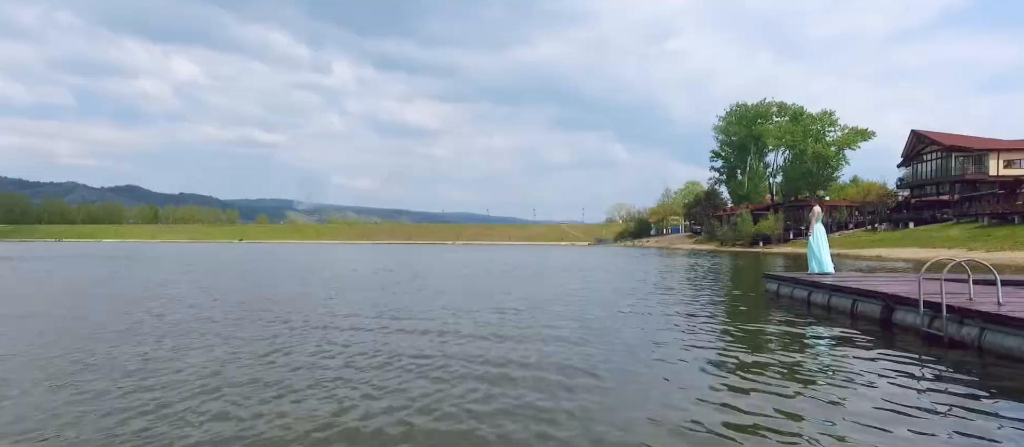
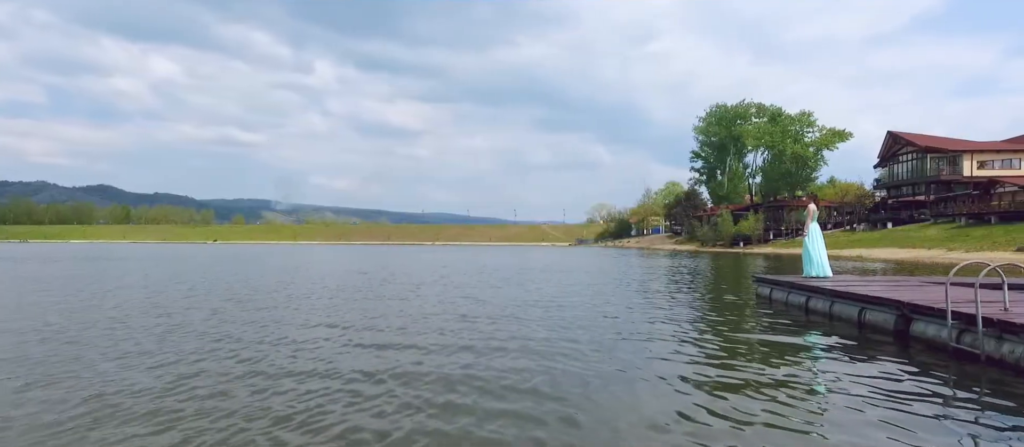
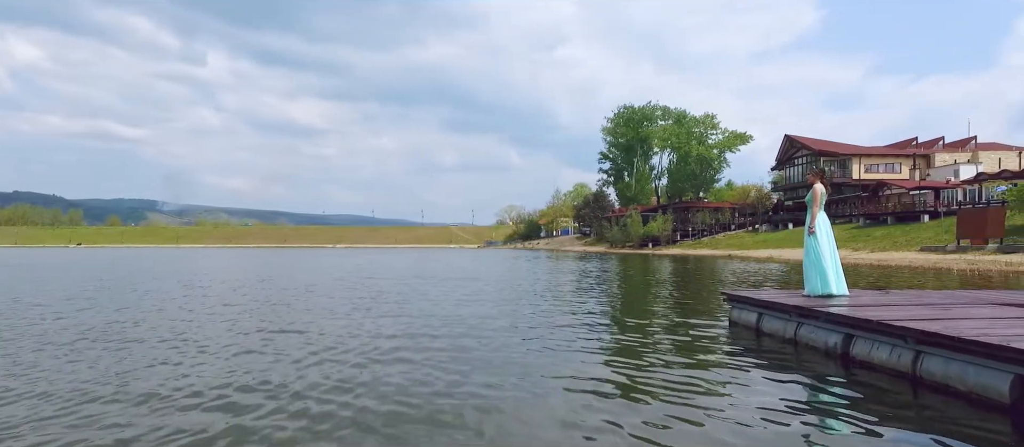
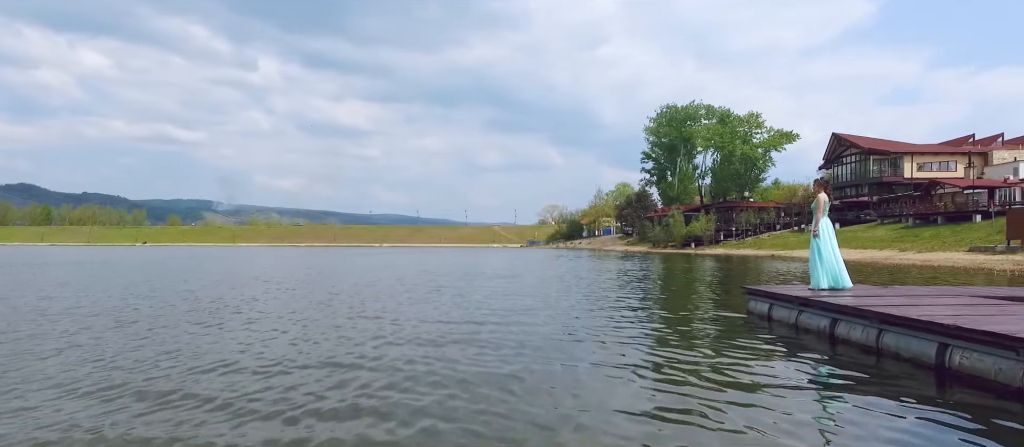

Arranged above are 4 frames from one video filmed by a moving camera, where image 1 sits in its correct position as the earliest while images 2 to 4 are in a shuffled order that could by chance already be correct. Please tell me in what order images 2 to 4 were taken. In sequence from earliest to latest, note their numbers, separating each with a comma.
2, 4, 3
